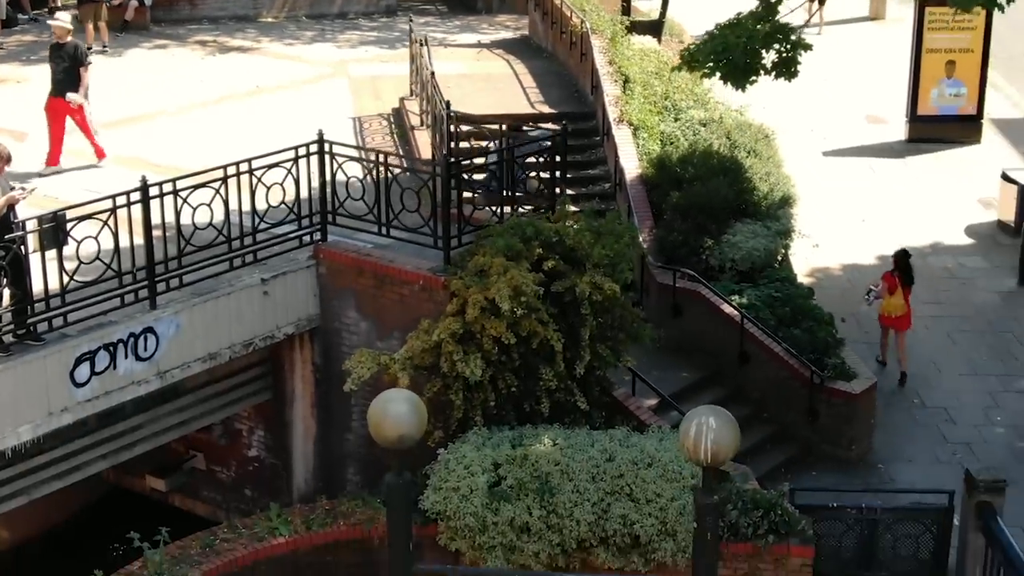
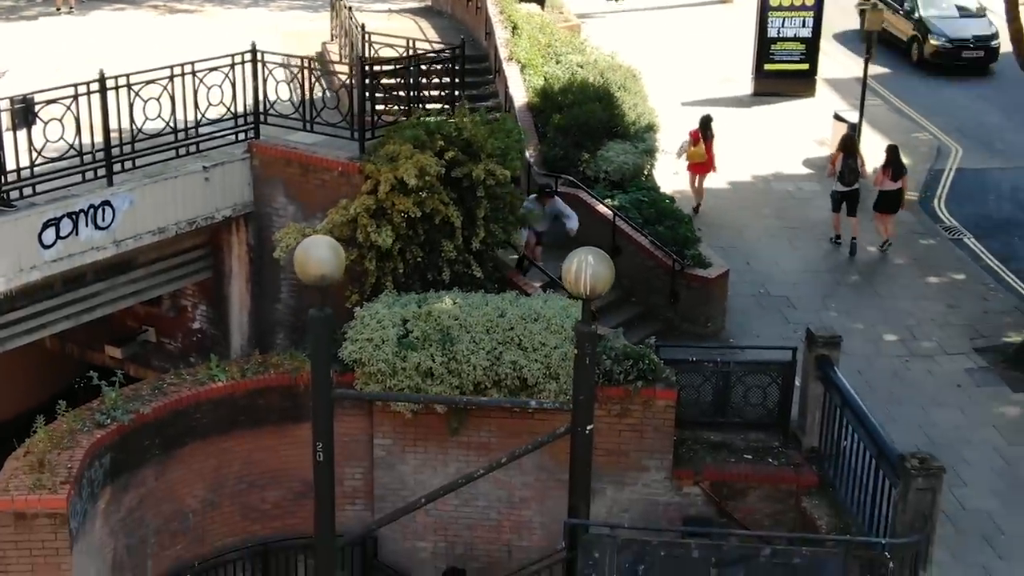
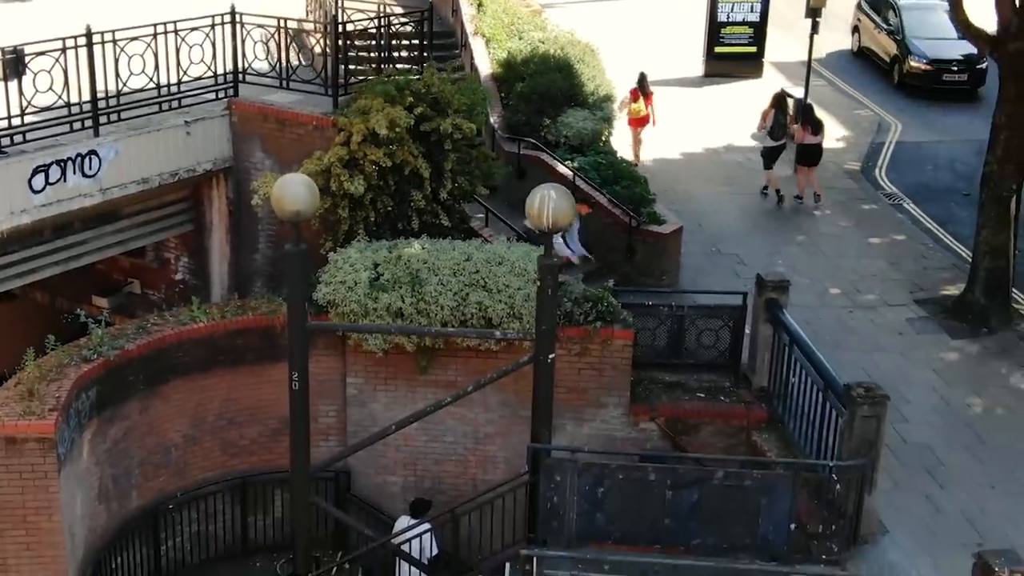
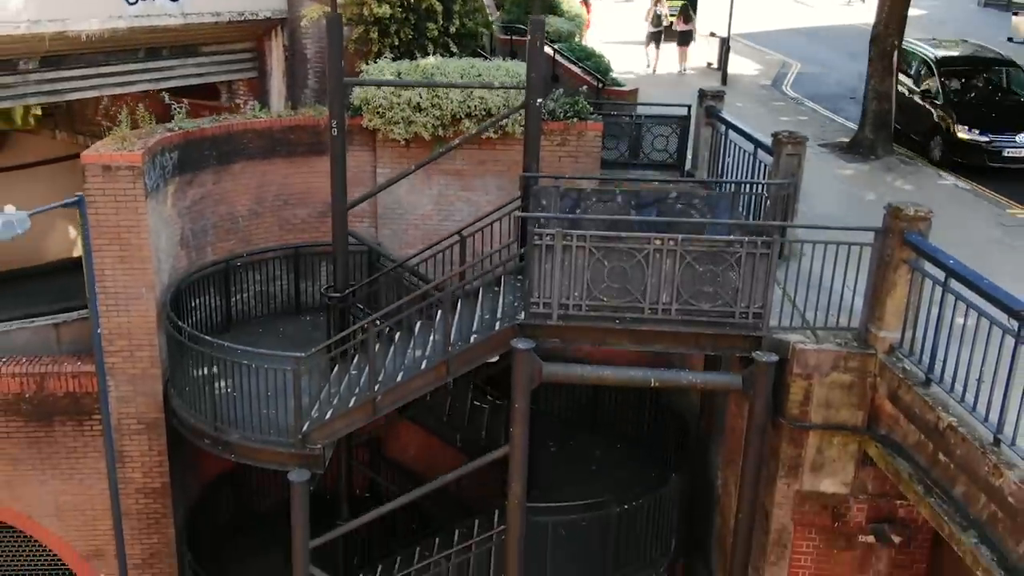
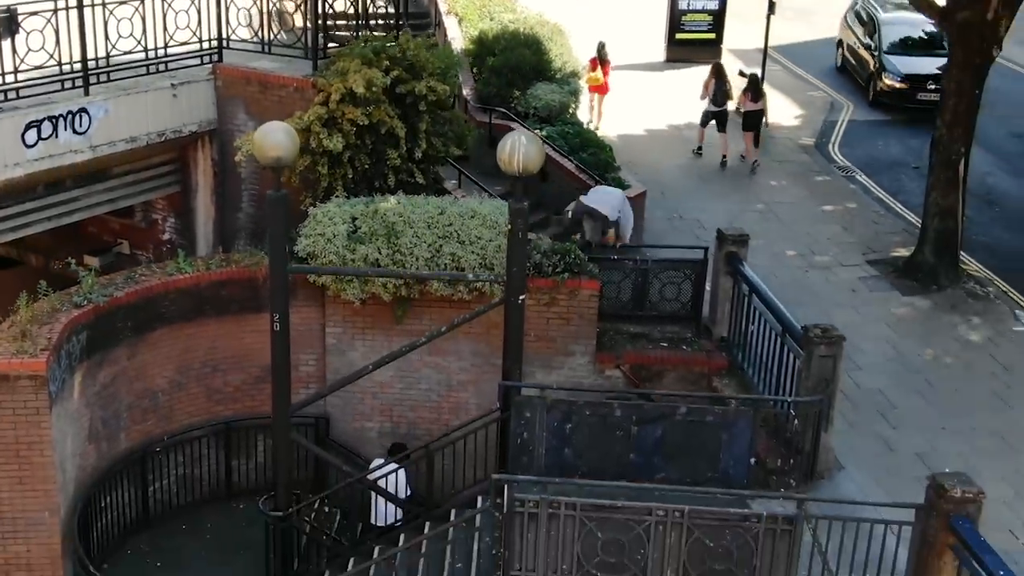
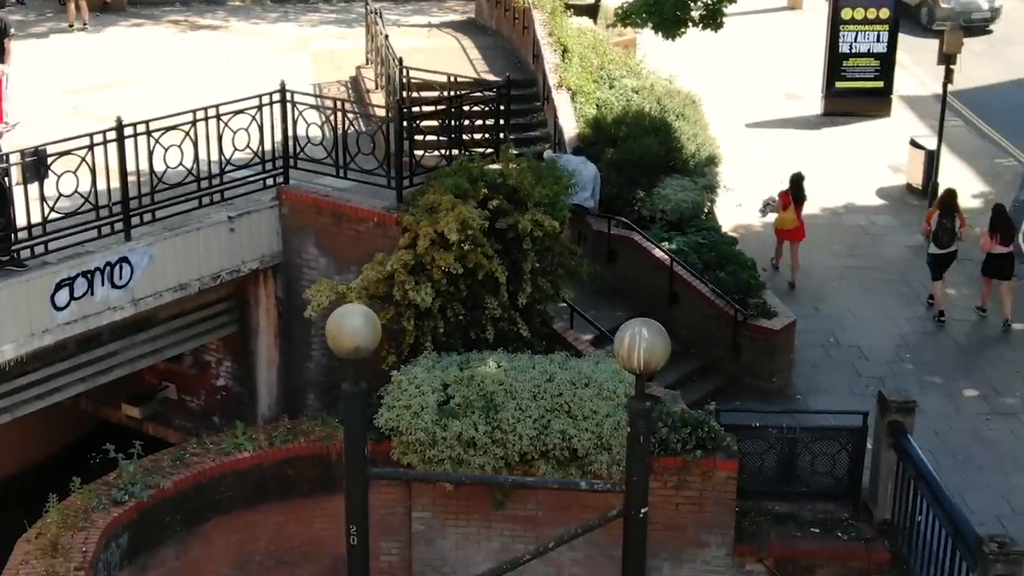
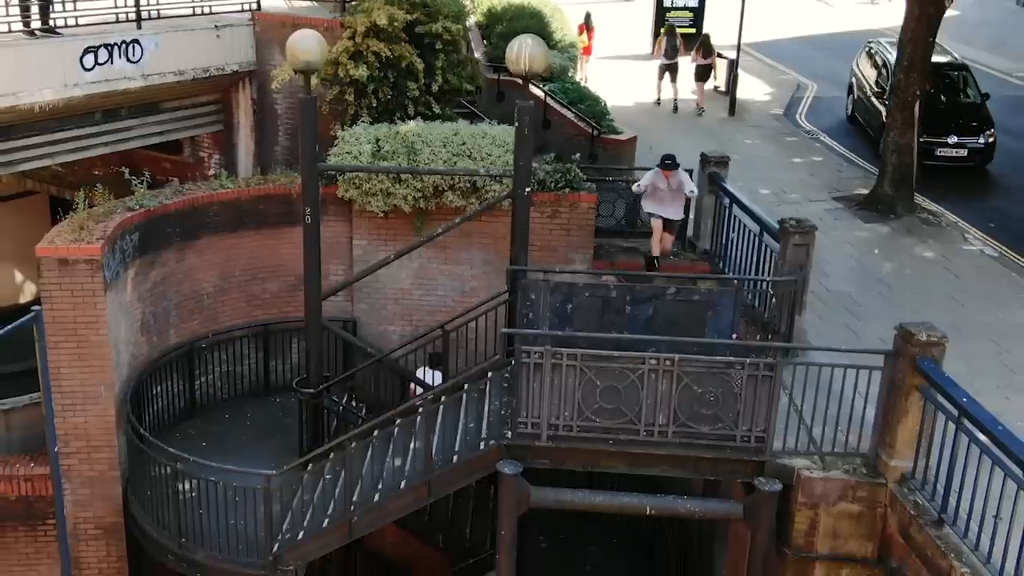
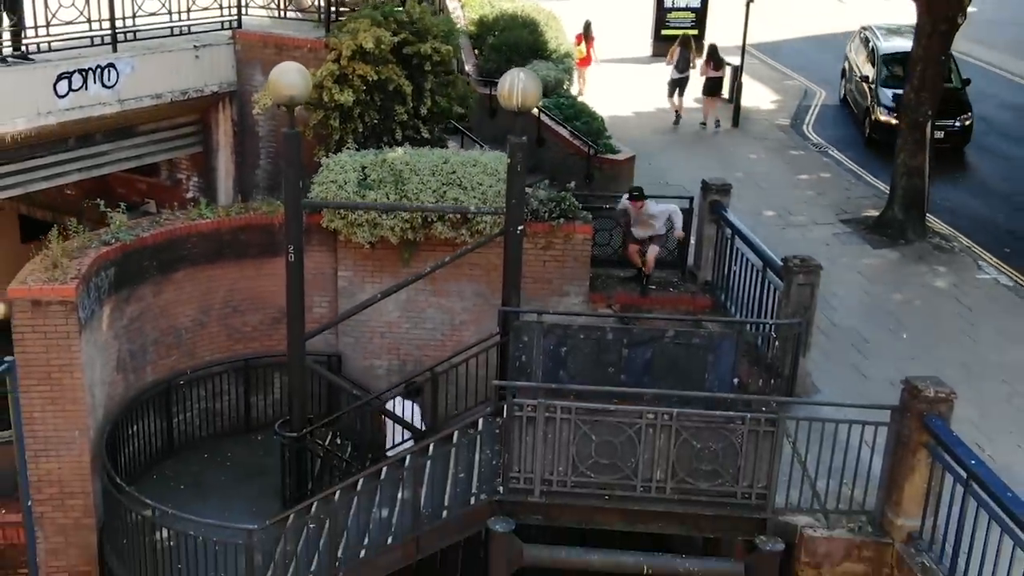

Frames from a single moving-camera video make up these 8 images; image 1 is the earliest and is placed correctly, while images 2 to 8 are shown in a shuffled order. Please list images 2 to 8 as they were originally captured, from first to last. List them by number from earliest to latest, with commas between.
6, 2, 3, 5, 8, 7, 4
